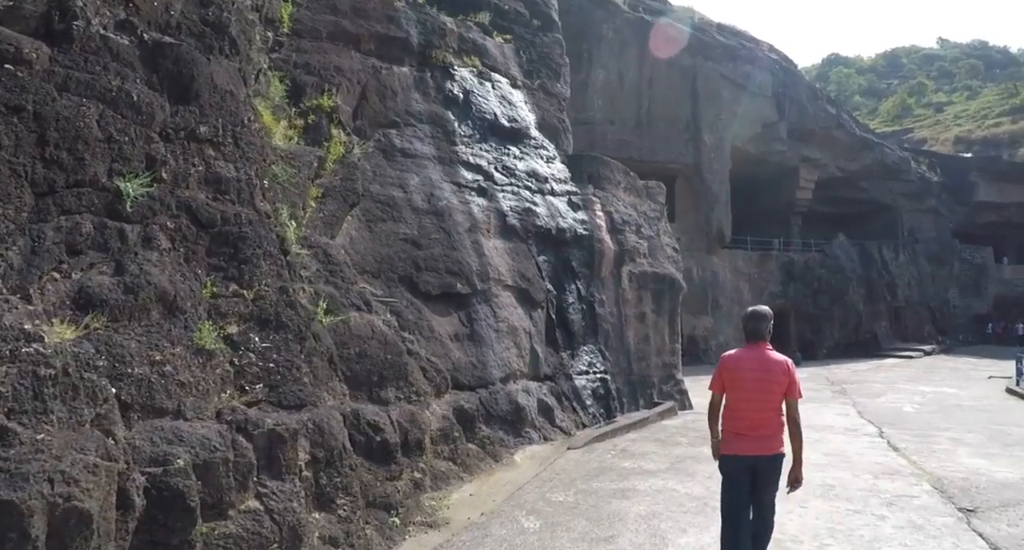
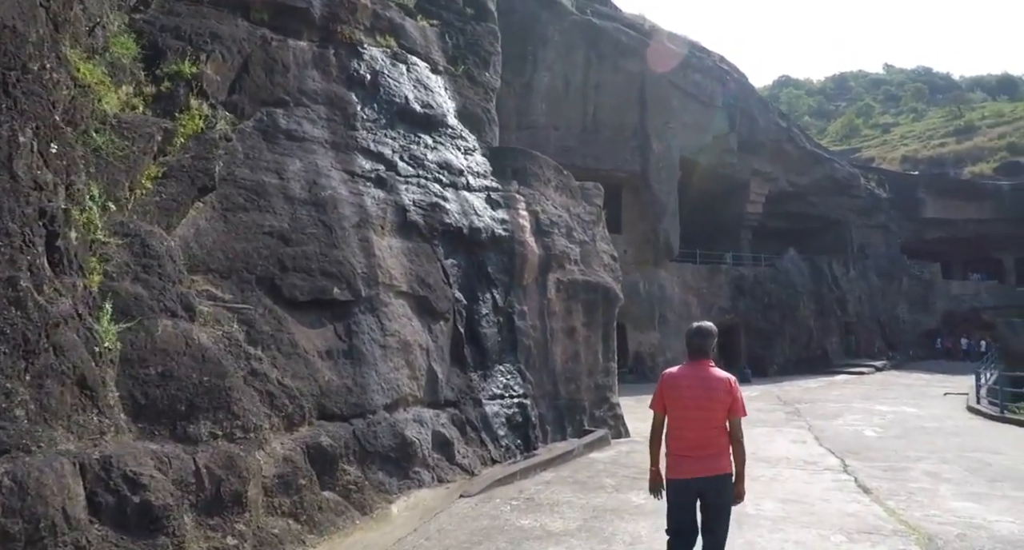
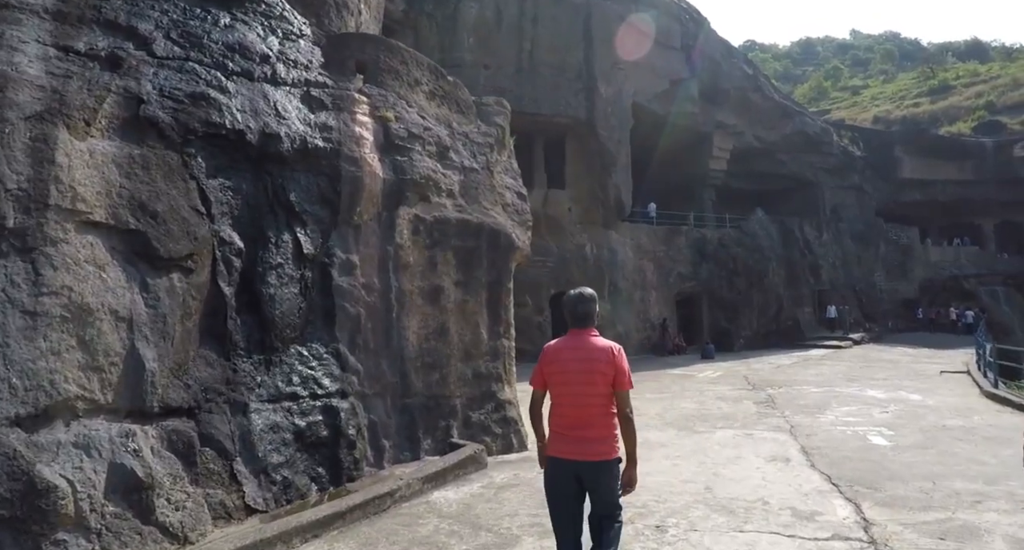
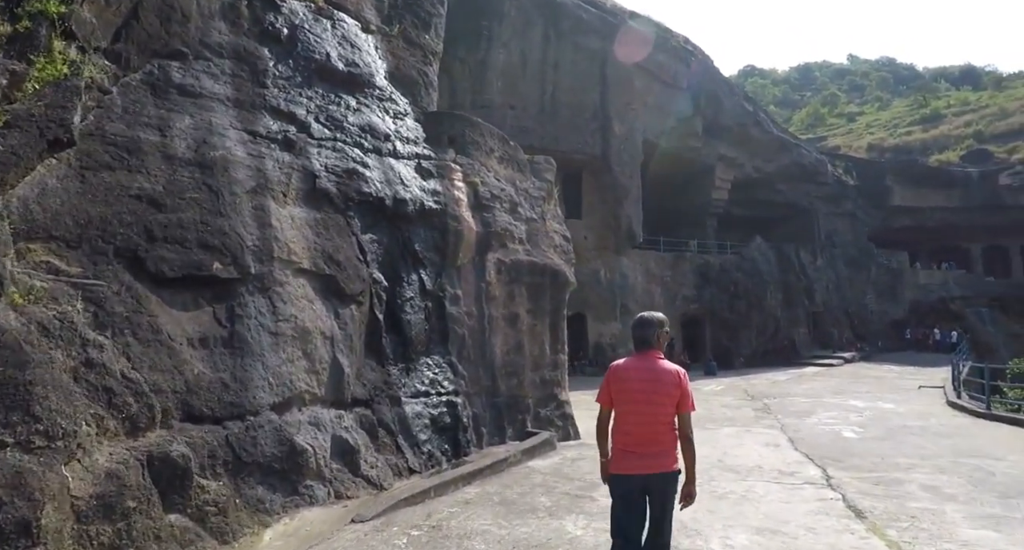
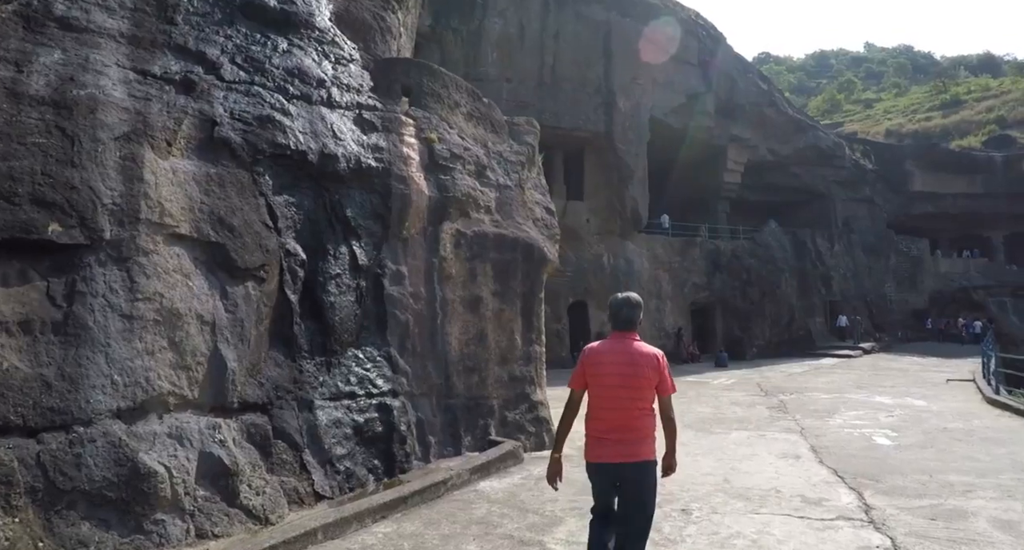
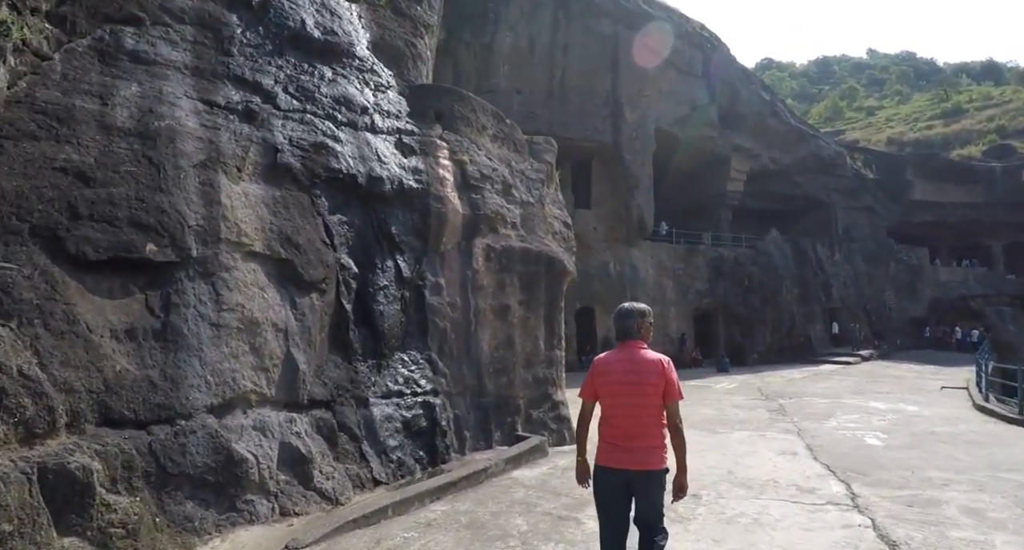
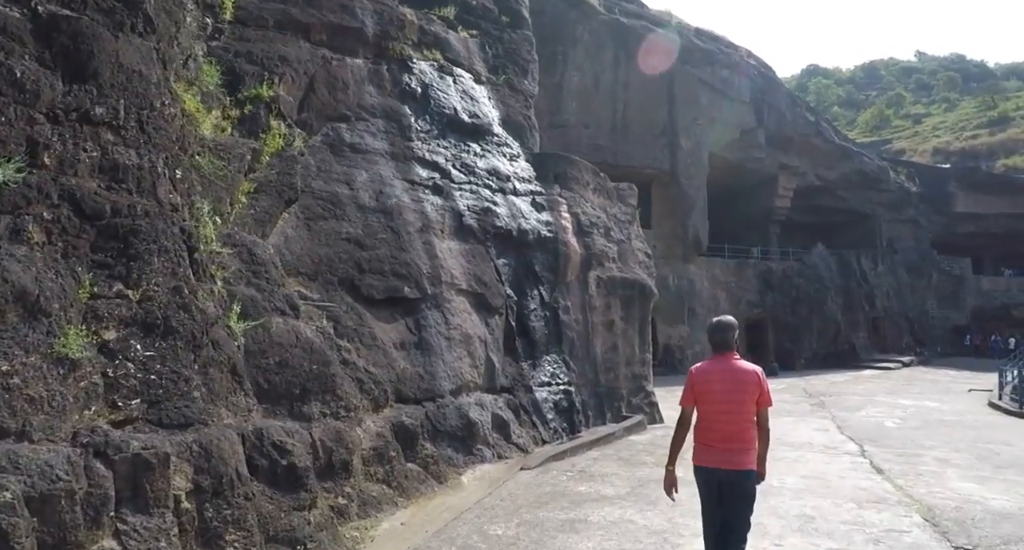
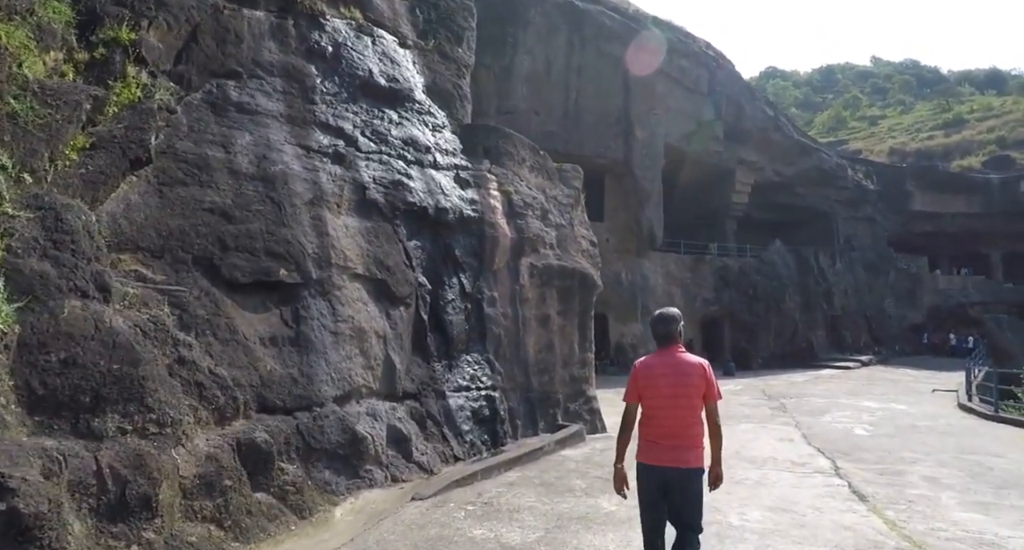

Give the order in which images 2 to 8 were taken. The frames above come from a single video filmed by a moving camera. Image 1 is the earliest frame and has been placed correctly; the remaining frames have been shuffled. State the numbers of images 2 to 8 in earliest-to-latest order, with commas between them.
7, 2, 8, 4, 6, 5, 3
